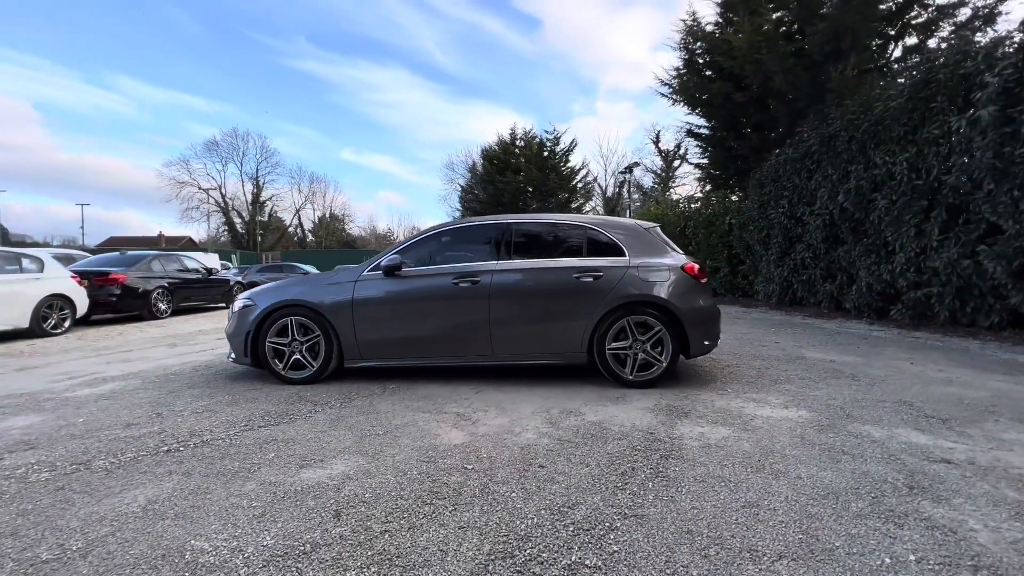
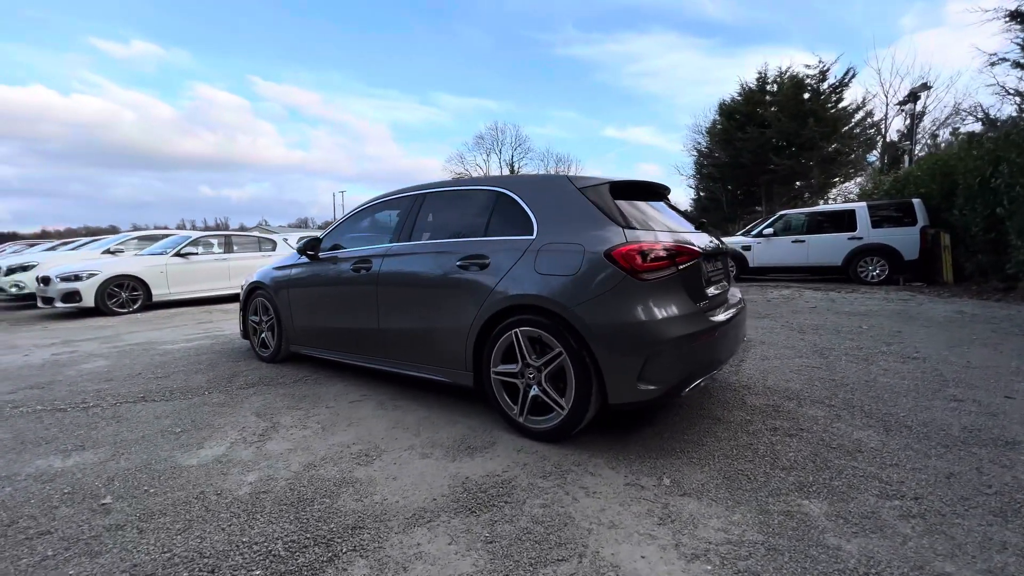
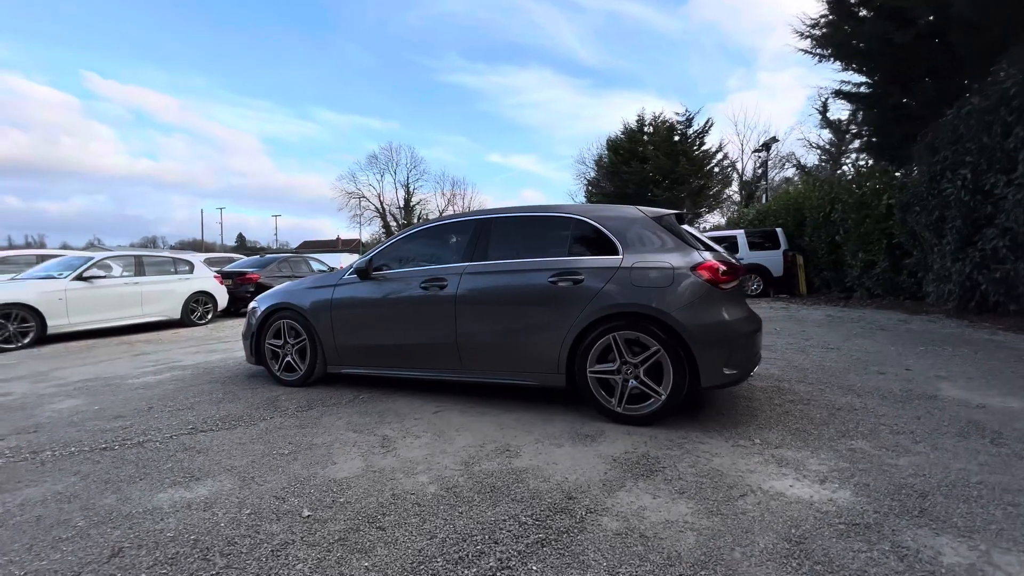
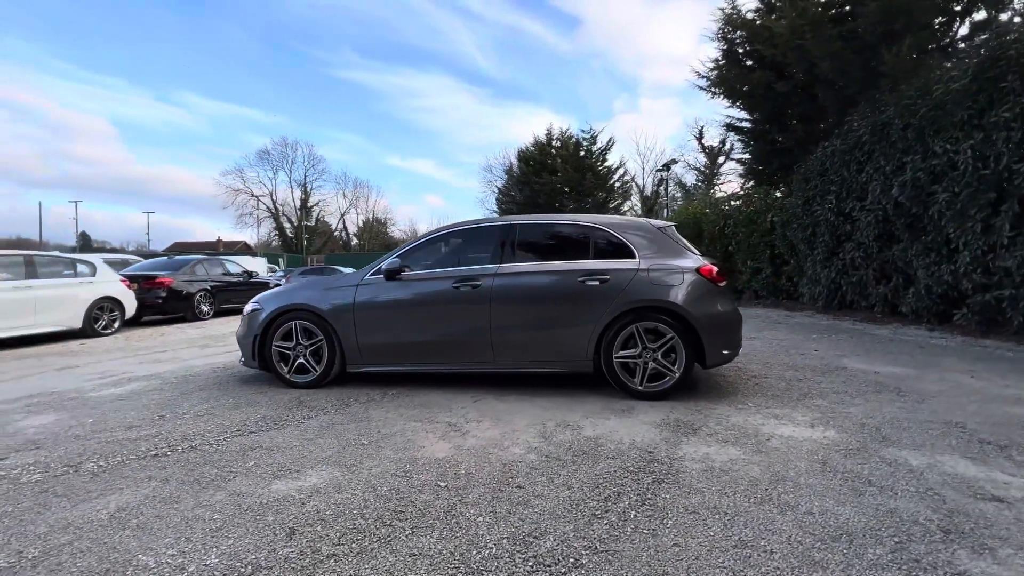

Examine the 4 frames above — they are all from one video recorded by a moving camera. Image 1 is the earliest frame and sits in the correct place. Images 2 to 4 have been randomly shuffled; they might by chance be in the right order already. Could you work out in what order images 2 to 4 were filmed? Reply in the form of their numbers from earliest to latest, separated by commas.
4, 3, 2
